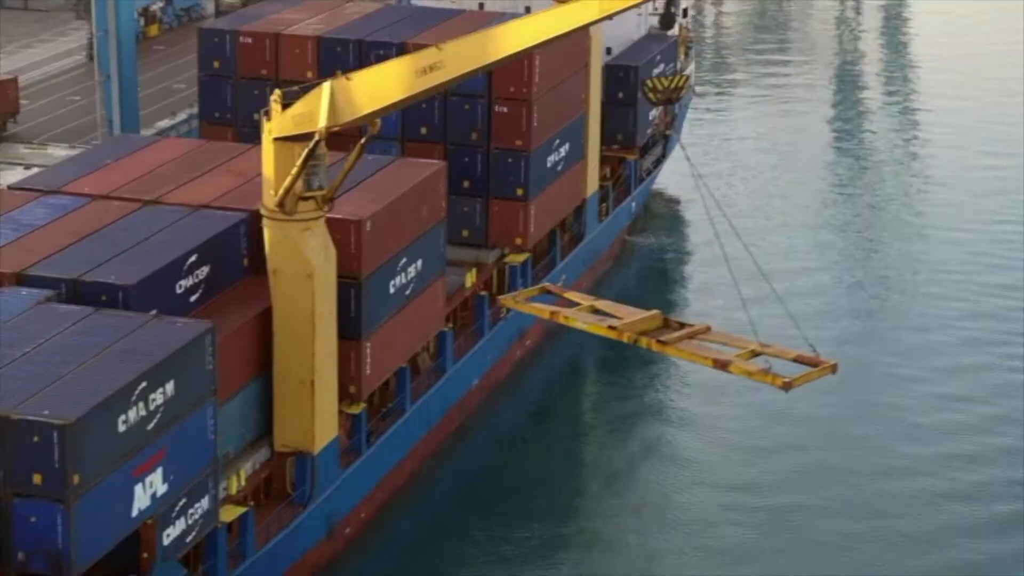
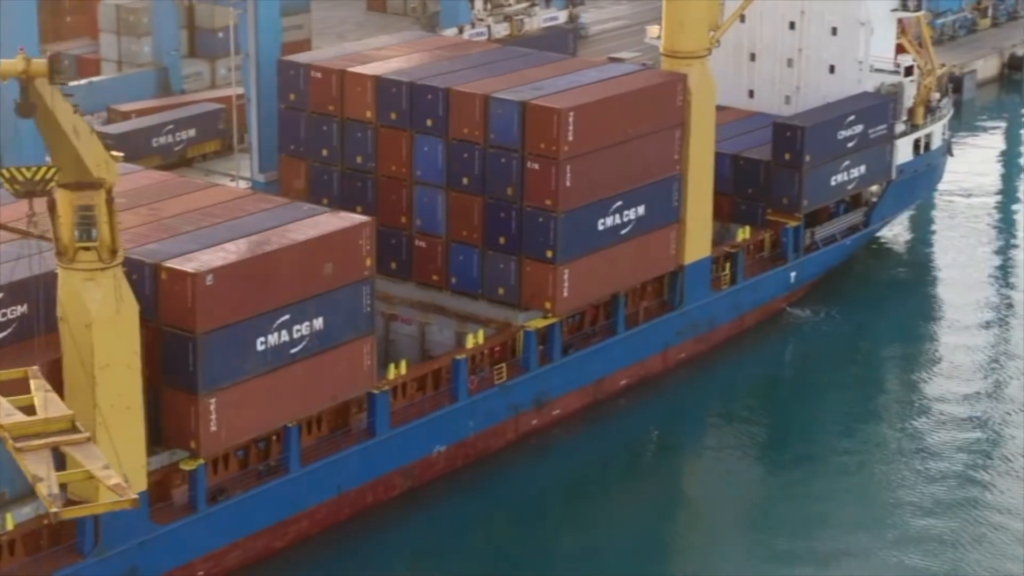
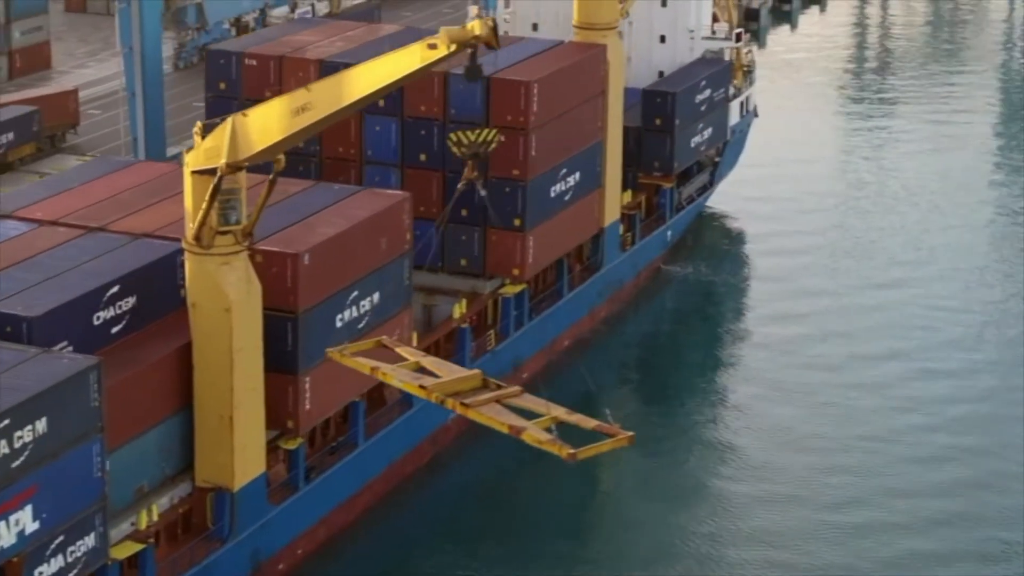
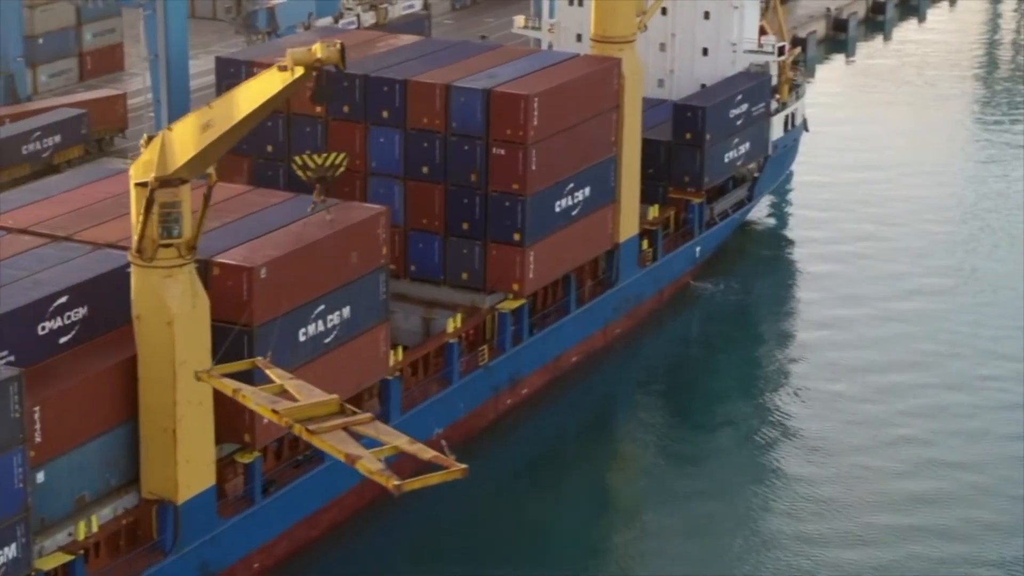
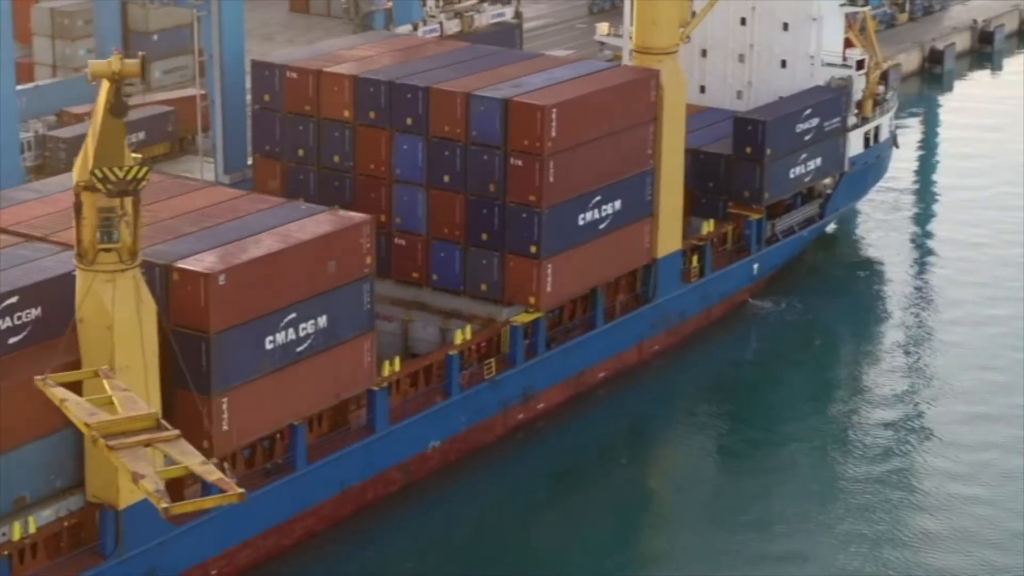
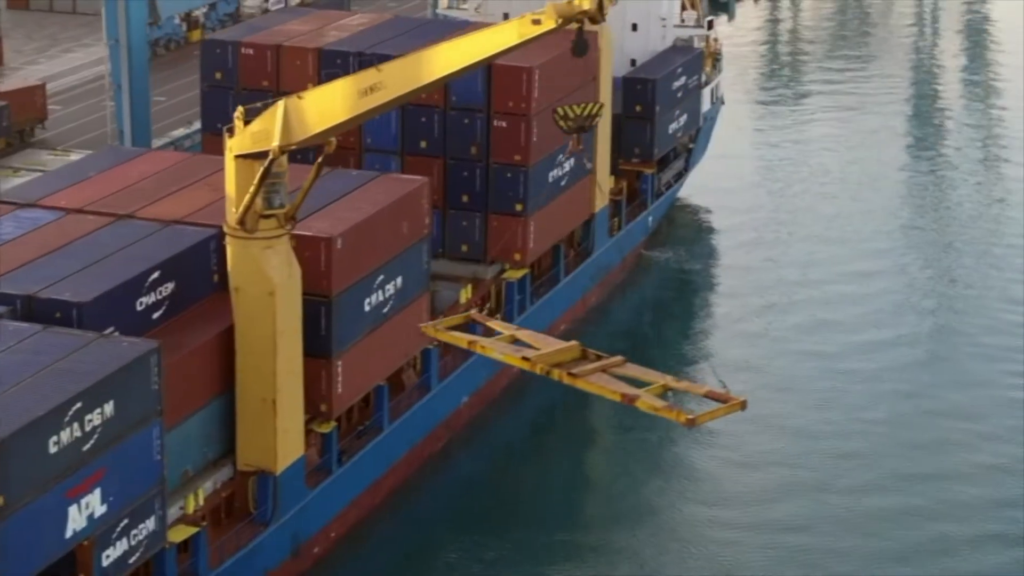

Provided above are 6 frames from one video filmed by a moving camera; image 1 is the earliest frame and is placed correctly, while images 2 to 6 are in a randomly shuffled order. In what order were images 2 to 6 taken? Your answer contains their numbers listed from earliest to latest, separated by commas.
6, 3, 4, 5, 2
